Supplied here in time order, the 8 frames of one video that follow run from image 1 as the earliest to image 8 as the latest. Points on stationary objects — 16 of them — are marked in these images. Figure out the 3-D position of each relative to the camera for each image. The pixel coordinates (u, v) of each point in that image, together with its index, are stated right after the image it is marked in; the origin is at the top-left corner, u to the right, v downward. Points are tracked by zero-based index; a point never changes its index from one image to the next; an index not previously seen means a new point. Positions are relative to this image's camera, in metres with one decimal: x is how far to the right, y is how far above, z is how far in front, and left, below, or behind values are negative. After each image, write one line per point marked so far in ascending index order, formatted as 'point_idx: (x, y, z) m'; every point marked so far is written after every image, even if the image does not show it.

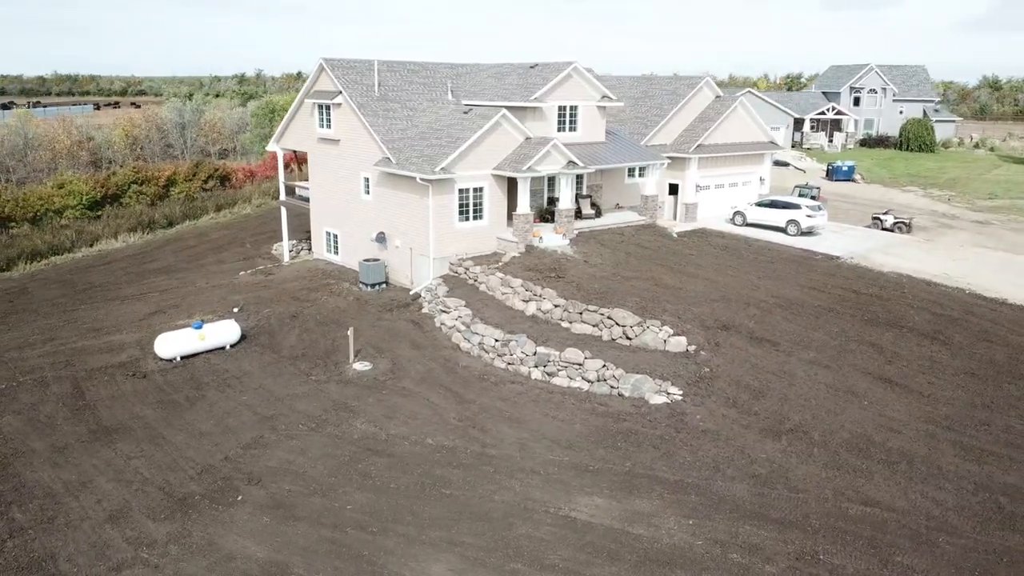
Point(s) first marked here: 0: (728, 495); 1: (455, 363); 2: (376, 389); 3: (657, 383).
0: (+3.6, -3.4, +13.3) m
1: (-1.4, -1.8, +19.0) m
2: (-3.0, -2.2, +17.8) m
3: (+3.0, -2.0, +16.7) m
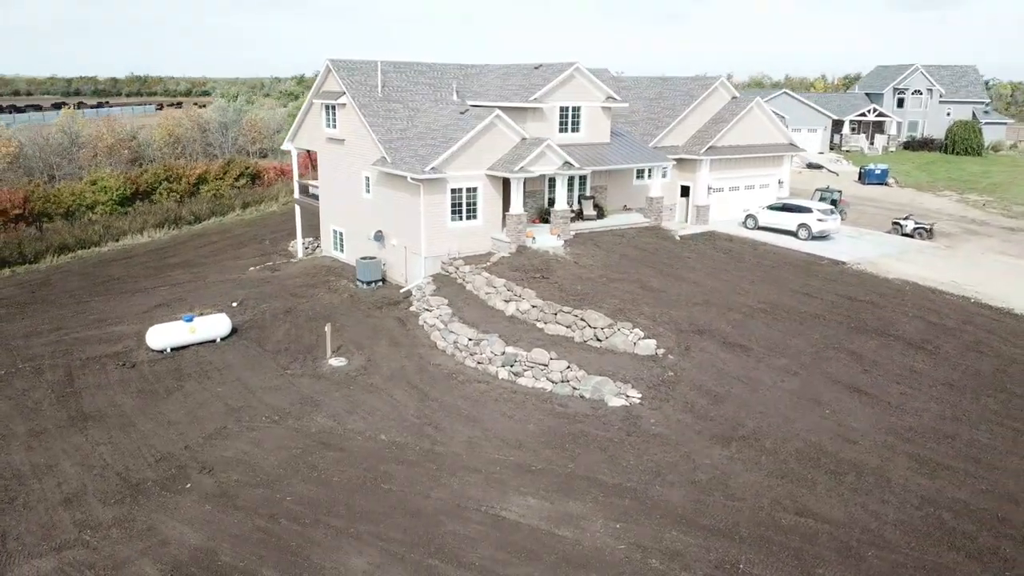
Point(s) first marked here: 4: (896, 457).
0: (+2.5, -3.5, +13.1) m
1: (-2.1, -1.8, +19.2) m
2: (-3.8, -2.2, +18.1) m
3: (+2.2, -2.0, +16.6) m
4: (+6.7, -2.9, +14.0) m
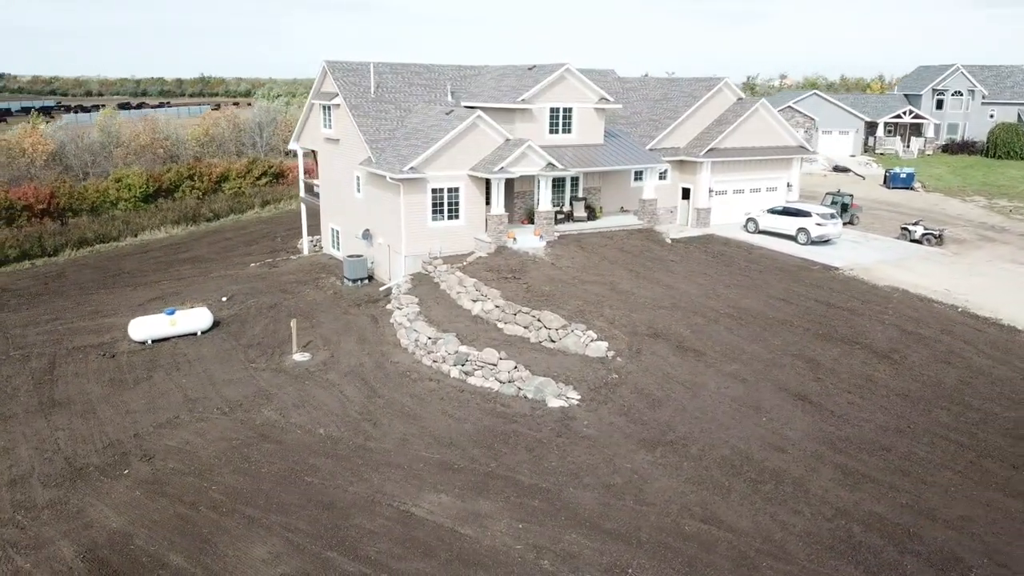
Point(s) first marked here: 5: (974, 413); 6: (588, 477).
0: (+1.0, -3.5, +13.1) m
1: (-3.1, -1.7, +19.5) m
2: (-4.9, -2.1, +18.6) m
3: (+1.0, -2.1, +16.6) m
4: (+5.2, -3.0, +13.7) m
5: (+9.0, -2.4, +15.7) m
6: (+1.3, -3.2, +13.8) m
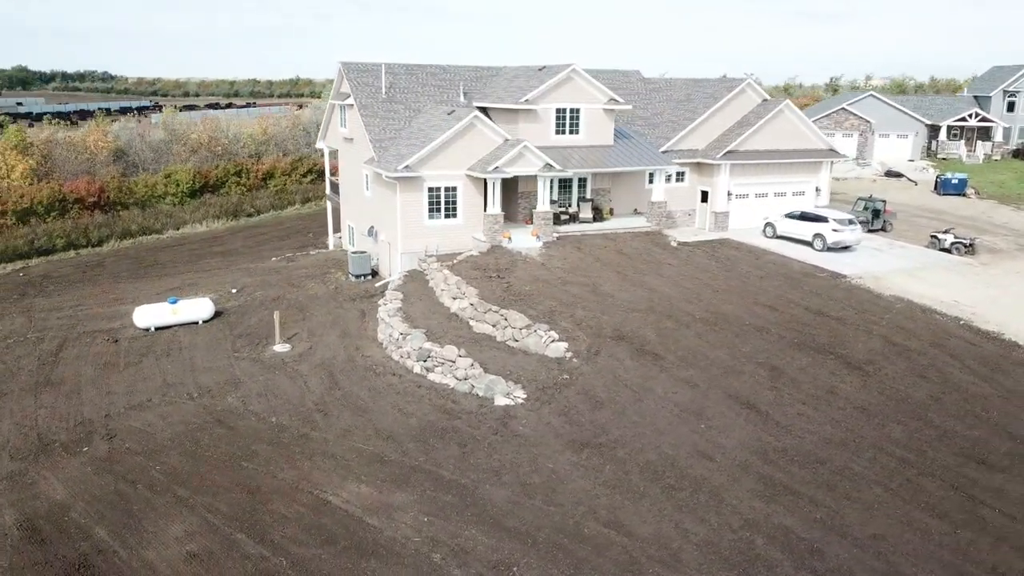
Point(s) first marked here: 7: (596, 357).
0: (-0.5, -3.5, +13.2) m
1: (-3.8, -1.6, +19.9) m
2: (-5.7, -1.9, +19.2) m
3: (-0.1, -2.0, +16.7) m
4: (+3.8, -3.1, +13.4) m
5: (+7.8, -2.6, +15.0) m
6: (-0.1, -3.2, +13.8) m
7: (+1.8, -1.5, +17.6) m
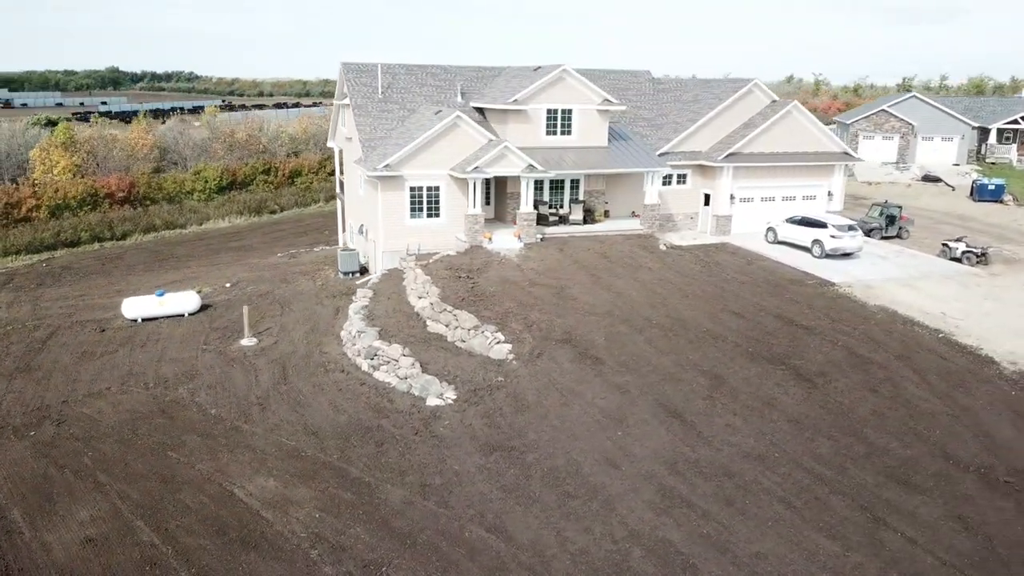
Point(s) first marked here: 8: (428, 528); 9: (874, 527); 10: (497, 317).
0: (-2.2, -3.5, +13.2) m
1: (-4.9, -1.5, +20.2) m
2: (-6.8, -1.8, +19.7) m
3: (-1.5, -2.0, +16.7) m
4: (+2.1, -3.2, +13.0) m
5: (+6.2, -2.8, +14.3) m
6: (-1.7, -3.2, +13.8) m
7: (+0.5, -1.5, +17.4) m
8: (-1.3, -3.7, +12.4) m
9: (+5.4, -3.6, +12.0) m
10: (-0.4, -0.7, +19.2) m
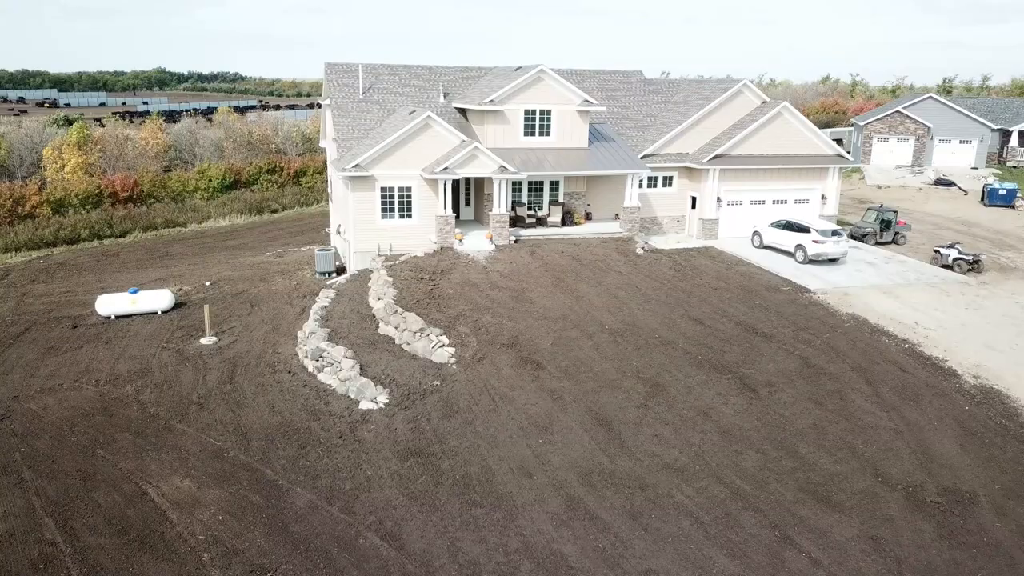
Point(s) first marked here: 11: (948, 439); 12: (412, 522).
0: (-3.7, -3.5, +13.1) m
1: (-6.0, -1.5, +20.2) m
2: (-8.0, -1.8, +19.8) m
3: (-2.8, -2.1, +16.5) m
4: (+0.6, -3.3, +12.7) m
5: (+4.8, -3.0, +13.8) m
6: (-3.2, -3.3, +13.7) m
7: (-0.8, -1.6, +17.2) m
8: (-2.8, -3.7, +12.2) m
9: (+3.8, -3.7, +11.5) m
10: (-1.5, -0.7, +19.0) m
11: (+7.8, -2.7, +14.4) m
12: (-1.5, -3.6, +12.3) m
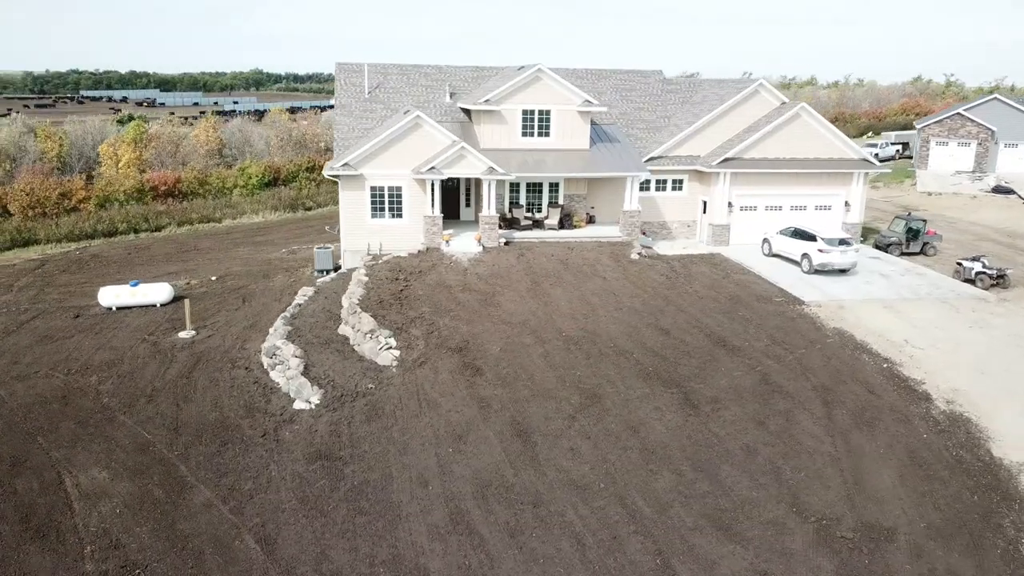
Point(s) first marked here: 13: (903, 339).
0: (-5.4, -3.5, +13.2) m
1: (-6.9, -1.4, +20.5) m
2: (-8.9, -1.6, +20.3) m
3: (-4.1, -2.1, +16.5) m
4: (-1.1, -3.4, +12.3) m
5: (+3.1, -3.2, +12.9) m
6: (-4.8, -3.2, +13.7) m
7: (-2.0, -1.7, +16.9) m
8: (-4.6, -3.7, +12.2) m
9: (+1.9, -3.9, +10.8) m
10: (-2.5, -0.8, +18.8) m
11: (+6.2, -3.0, +13.3) m
12: (-3.3, -3.6, +12.2) m
13: (+9.3, -1.2, +19.0) m
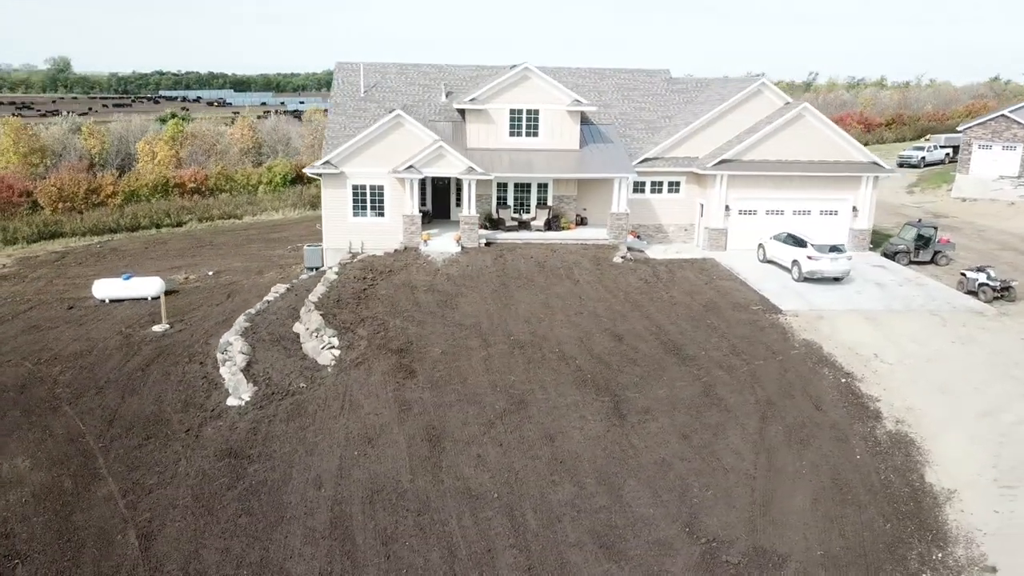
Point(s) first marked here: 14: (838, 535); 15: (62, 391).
0: (-7.0, -3.4, +13.3) m
1: (-7.8, -1.3, +20.8) m
2: (-9.9, -1.5, +20.7) m
3: (-5.4, -2.0, +16.5) m
4: (-2.8, -3.4, +12.1) m
5: (+1.4, -3.2, +12.4) m
6: (-6.4, -3.2, +13.8) m
7: (-3.3, -1.7, +16.8) m
8: (-6.3, -3.6, +12.3) m
9: (+0.1, -3.9, +10.4) m
10: (-3.7, -0.8, +18.7) m
11: (+4.5, -3.1, +12.5) m
12: (-5.0, -3.6, +12.2) m
13: (+8.1, -1.4, +17.9) m
14: (+4.6, -3.5, +11.4) m
15: (-10.0, -2.3, +17.9) m
